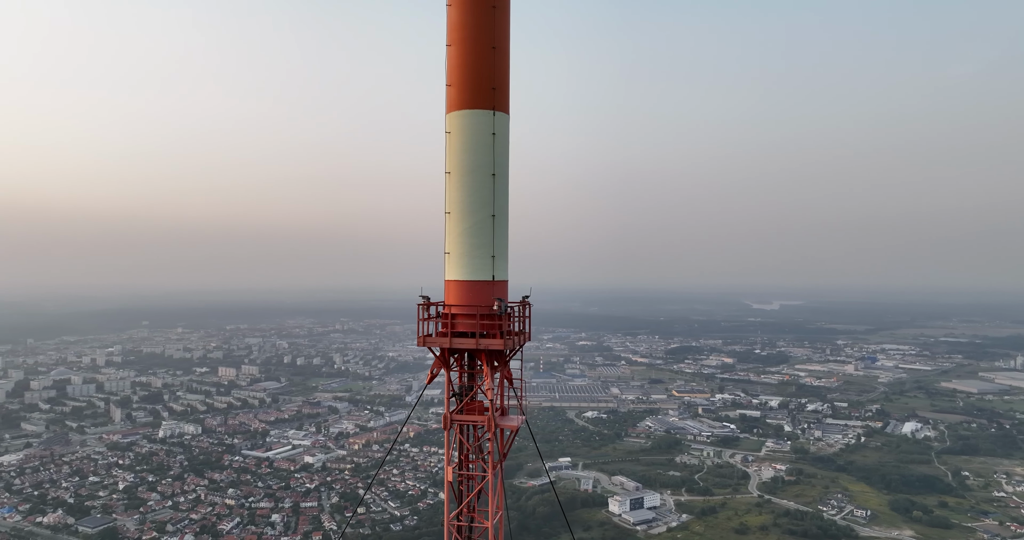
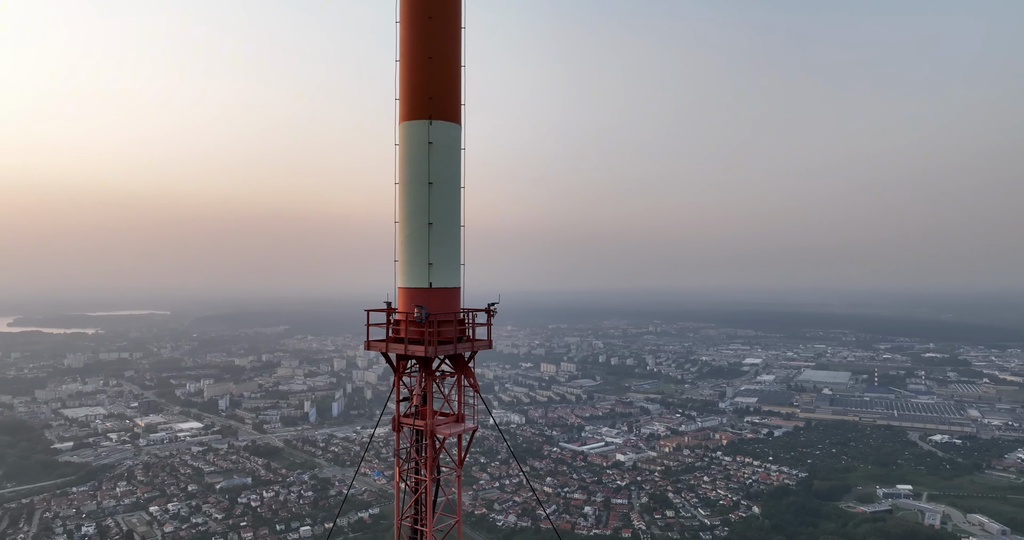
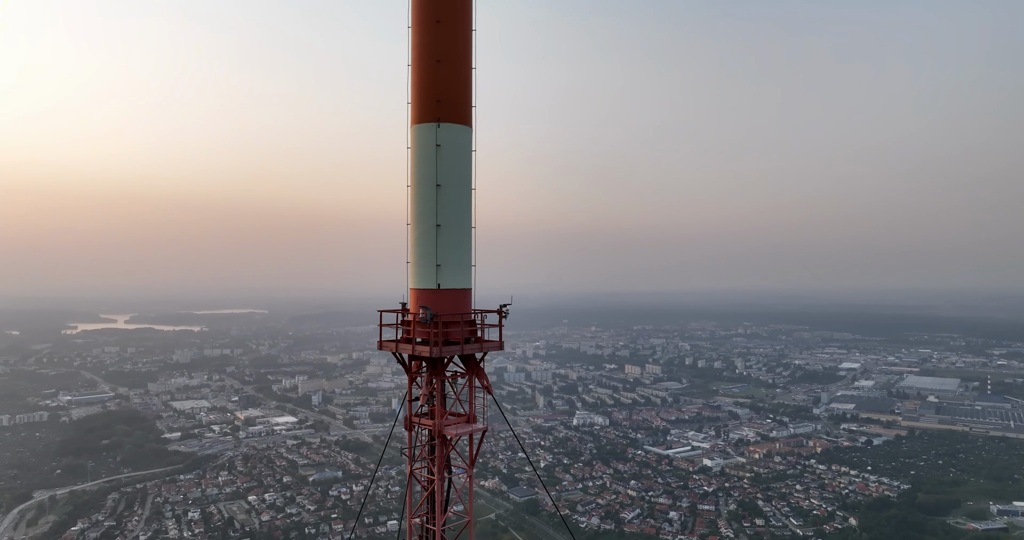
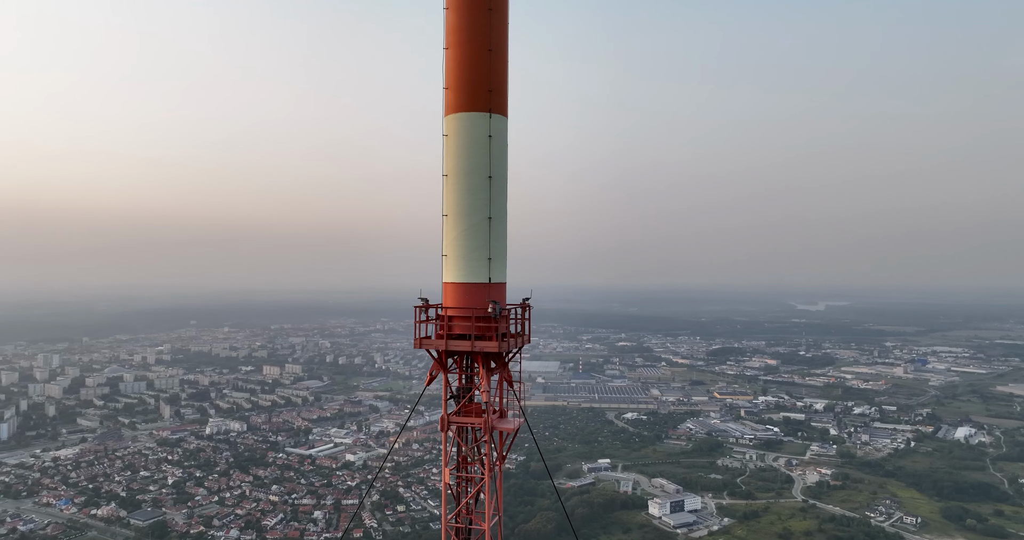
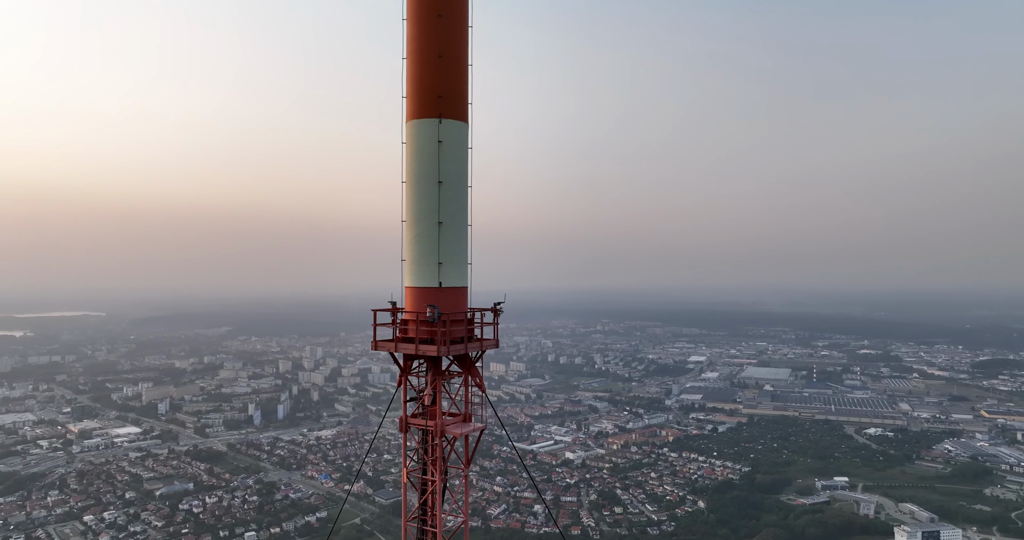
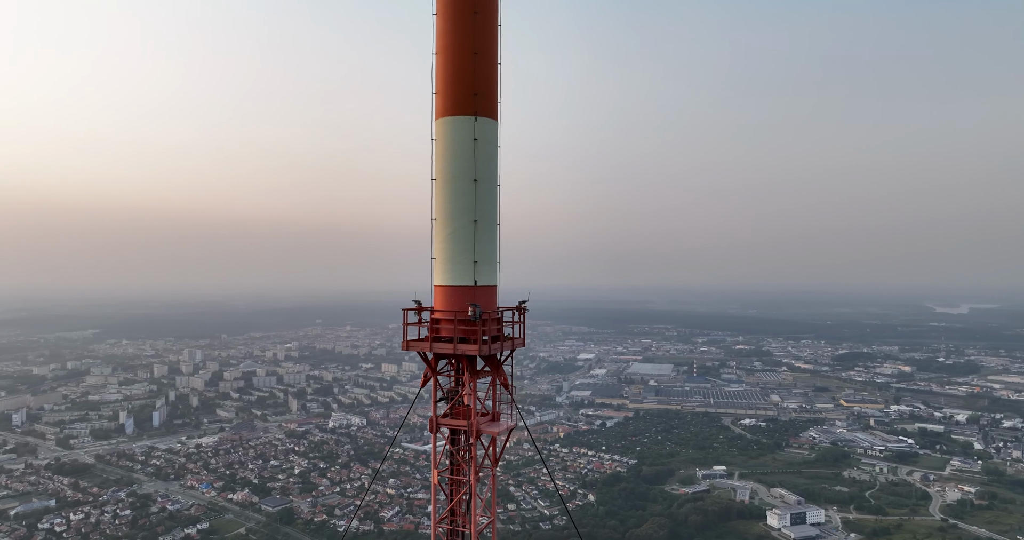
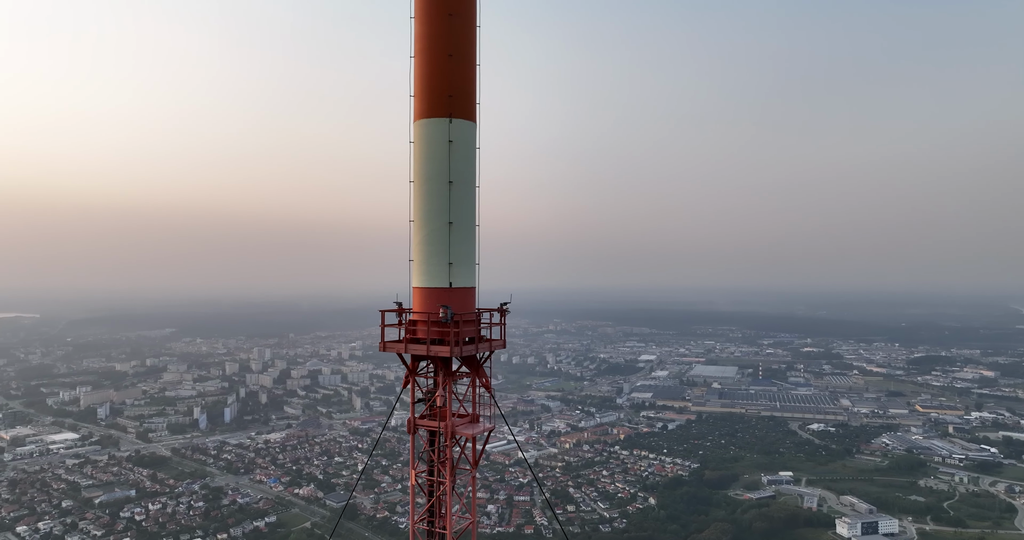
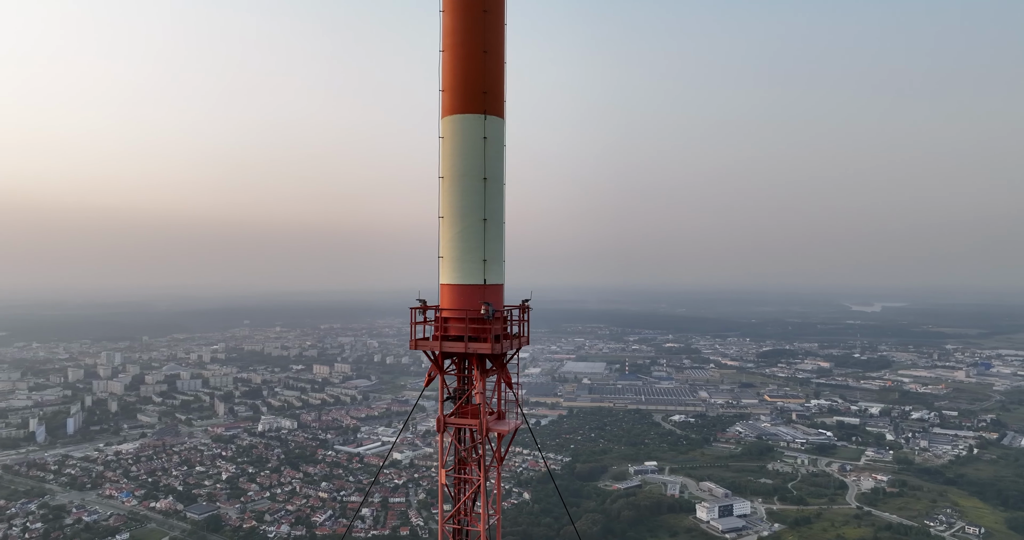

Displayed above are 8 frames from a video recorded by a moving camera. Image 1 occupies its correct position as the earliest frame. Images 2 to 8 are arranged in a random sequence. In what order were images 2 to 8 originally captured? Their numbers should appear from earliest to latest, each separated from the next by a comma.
4, 8, 6, 7, 5, 2, 3
